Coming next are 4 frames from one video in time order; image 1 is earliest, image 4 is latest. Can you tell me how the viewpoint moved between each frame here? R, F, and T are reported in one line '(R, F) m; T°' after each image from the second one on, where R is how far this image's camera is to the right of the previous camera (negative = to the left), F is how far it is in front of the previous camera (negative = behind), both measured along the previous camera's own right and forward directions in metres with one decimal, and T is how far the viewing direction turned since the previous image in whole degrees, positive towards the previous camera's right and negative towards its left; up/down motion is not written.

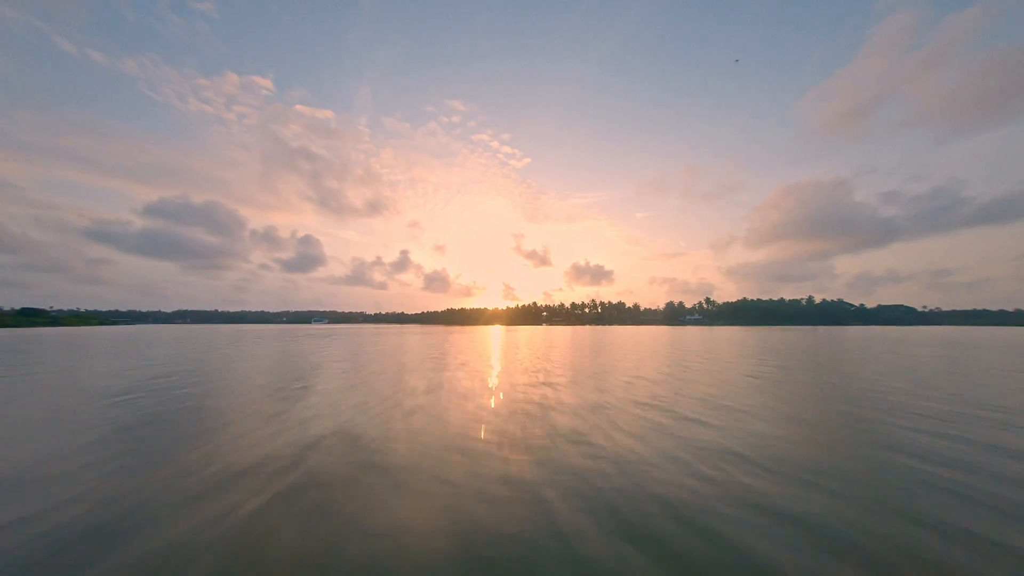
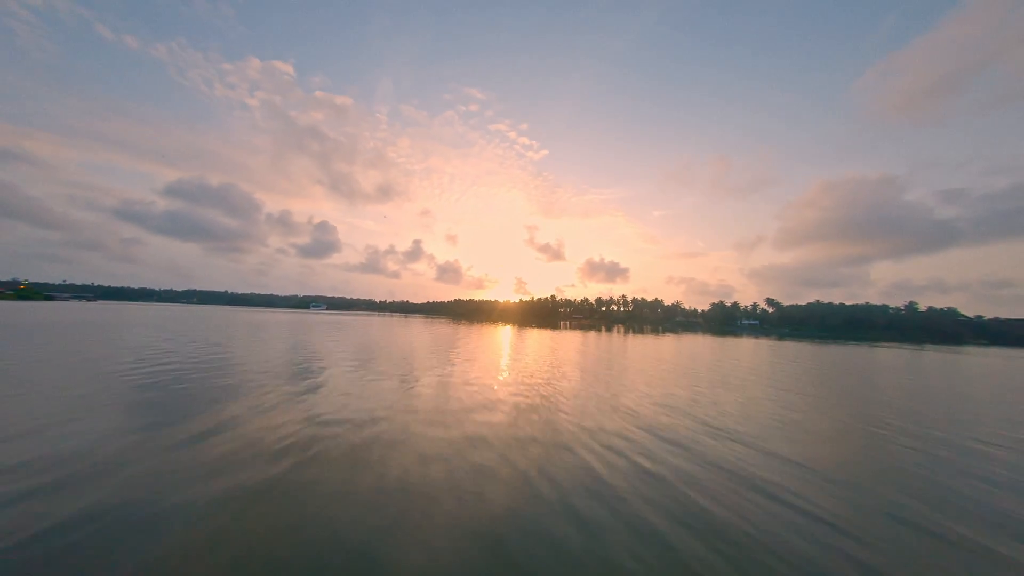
(0.0, +1.9) m; -2°
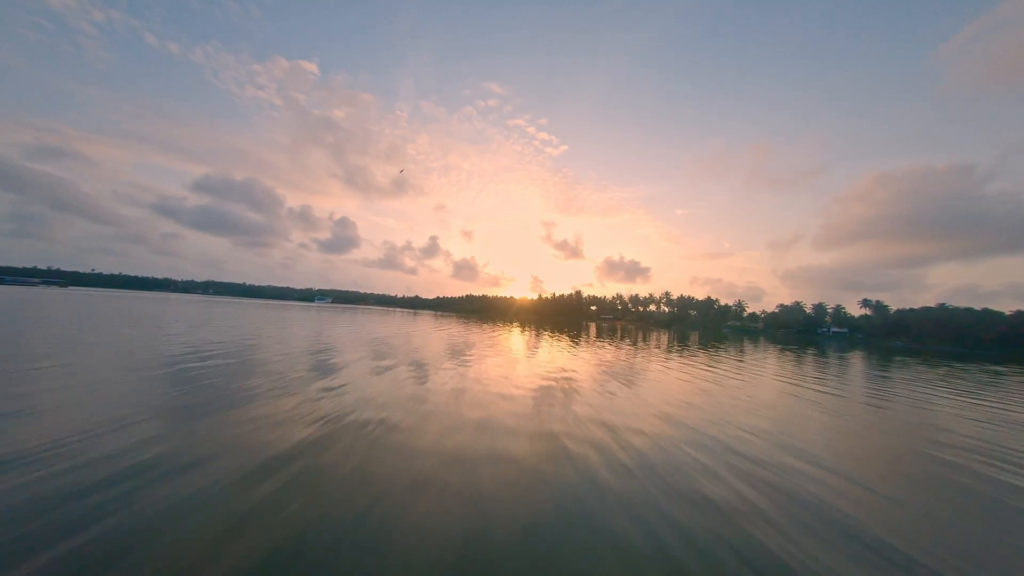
(0.0, +2.5) m; -2°
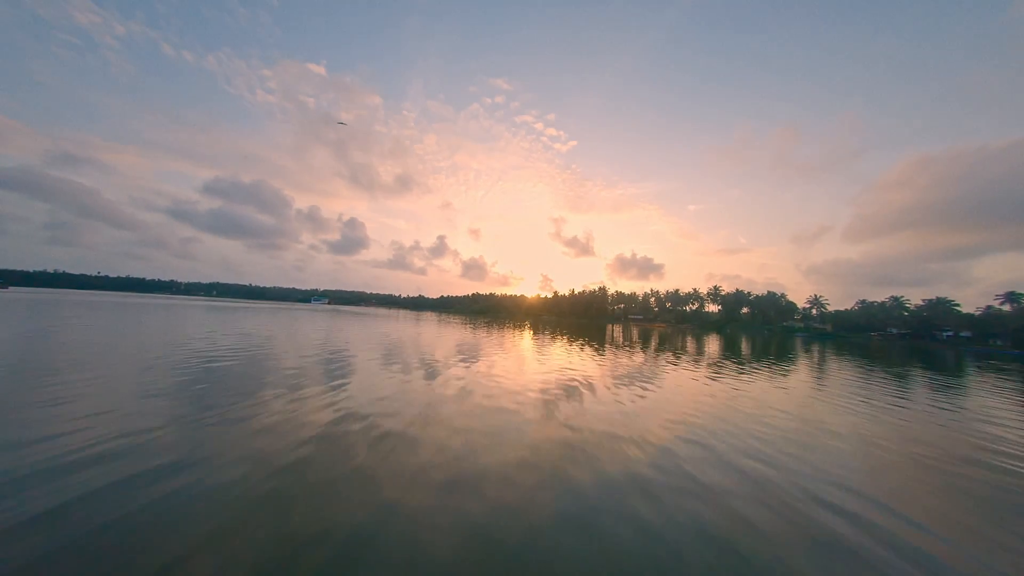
(-0.1, +2.0) m; -1°
